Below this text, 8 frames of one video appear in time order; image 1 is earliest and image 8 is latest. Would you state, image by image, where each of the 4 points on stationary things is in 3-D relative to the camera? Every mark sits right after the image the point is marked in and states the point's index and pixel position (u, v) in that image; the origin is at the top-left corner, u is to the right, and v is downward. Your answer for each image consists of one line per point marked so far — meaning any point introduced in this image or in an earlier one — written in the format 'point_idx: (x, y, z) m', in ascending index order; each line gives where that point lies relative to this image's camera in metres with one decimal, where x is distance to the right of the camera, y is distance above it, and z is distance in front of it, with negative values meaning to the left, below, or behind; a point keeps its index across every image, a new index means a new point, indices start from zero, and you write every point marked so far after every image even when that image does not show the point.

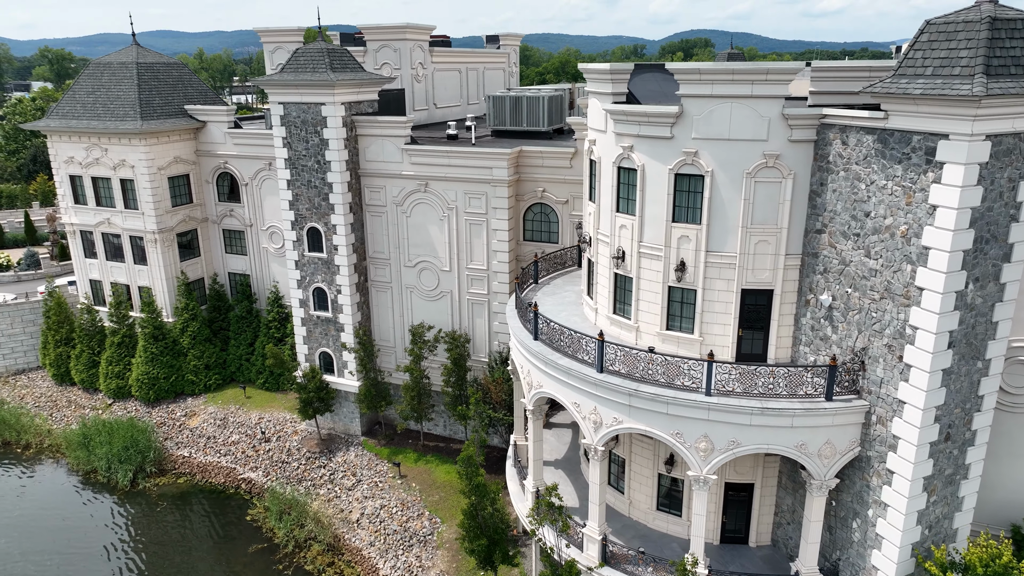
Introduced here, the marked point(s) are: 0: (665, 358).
0: (+3.3, -1.5, +14.6) m
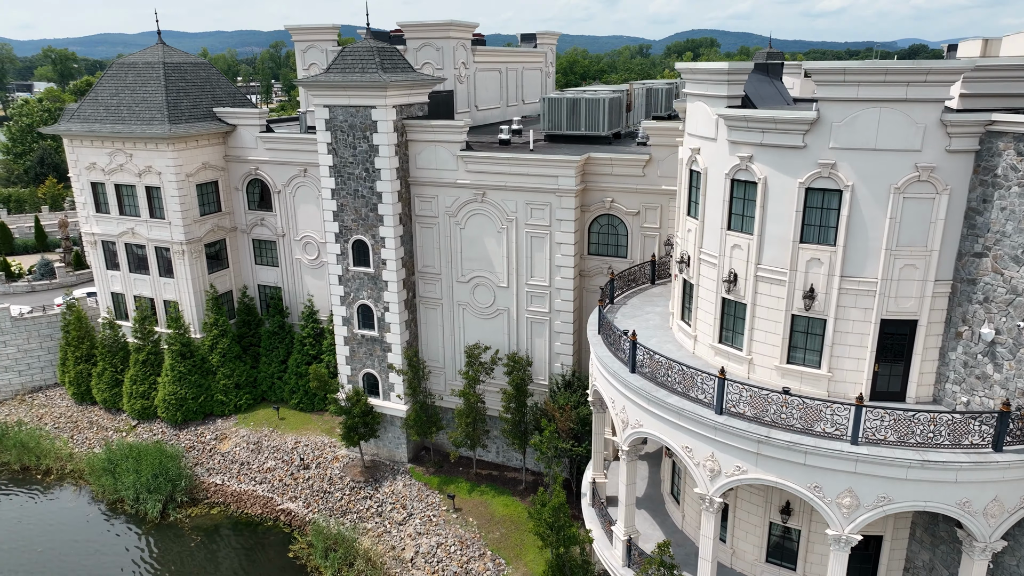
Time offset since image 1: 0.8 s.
0: (+5.5, -2.1, +12.7) m
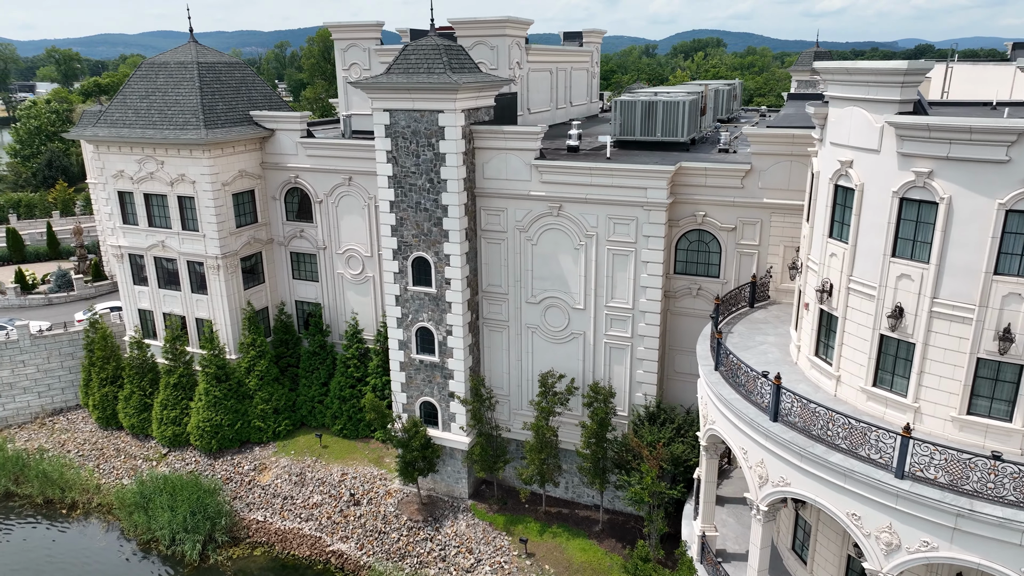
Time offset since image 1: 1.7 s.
0: (+7.9, -2.8, +10.6) m
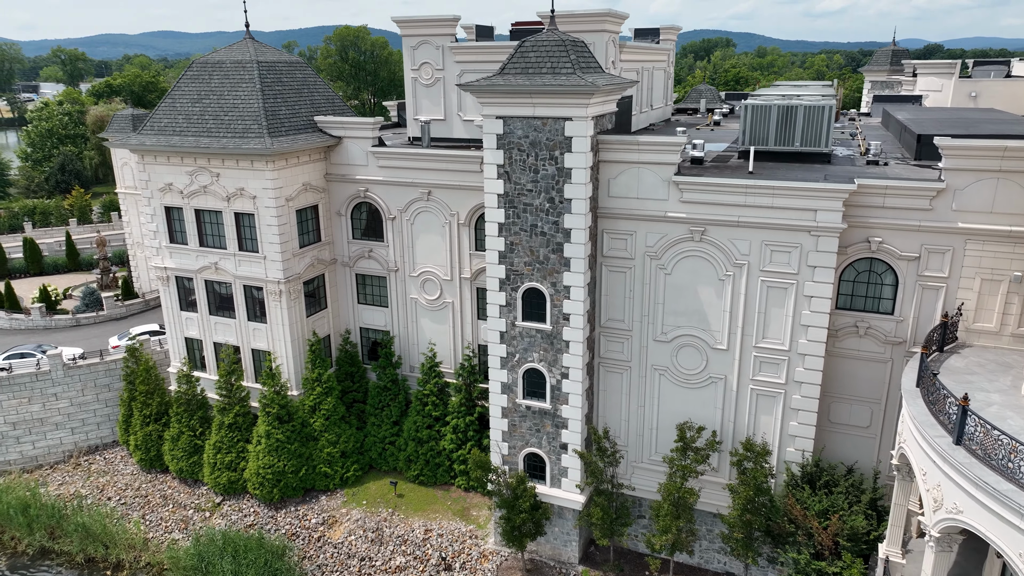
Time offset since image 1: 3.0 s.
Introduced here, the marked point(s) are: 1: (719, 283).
0: (+11.4, -3.8, +7.5) m
1: (+5.4, +0.1, +17.8) m
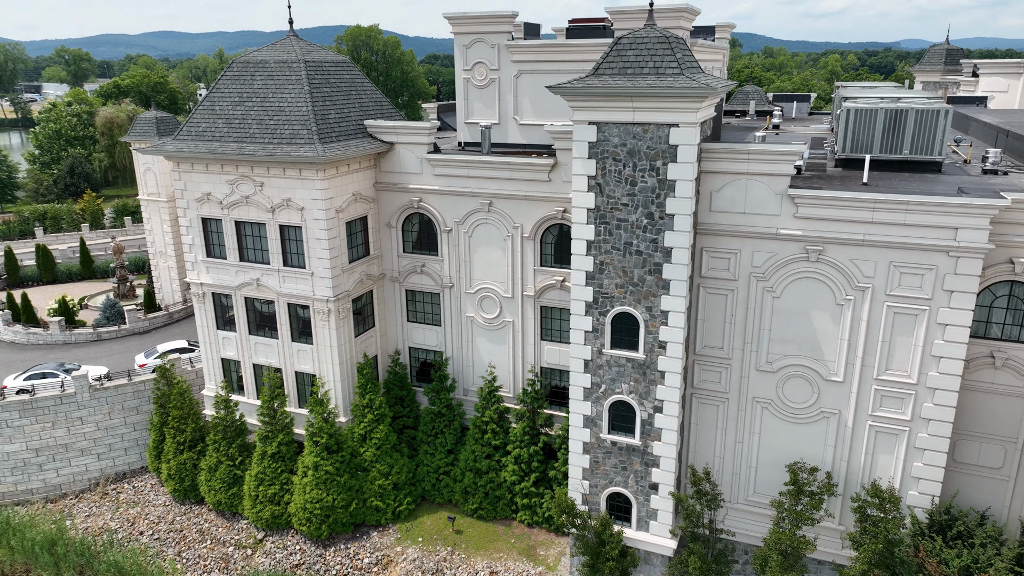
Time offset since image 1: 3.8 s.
0: (+13.6, -4.4, +5.6) m
1: (+7.6, -0.5, +15.9) m
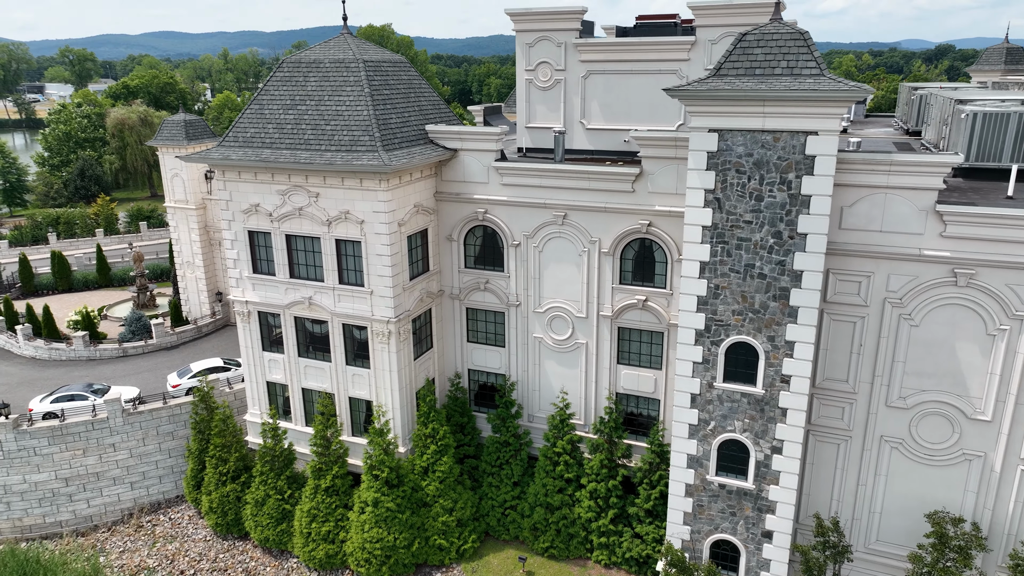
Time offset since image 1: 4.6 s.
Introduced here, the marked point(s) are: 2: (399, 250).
0: (+15.8, -5.0, +3.8) m
1: (+9.9, -1.1, +14.1) m
2: (-3.3, +1.1, +19.7) m
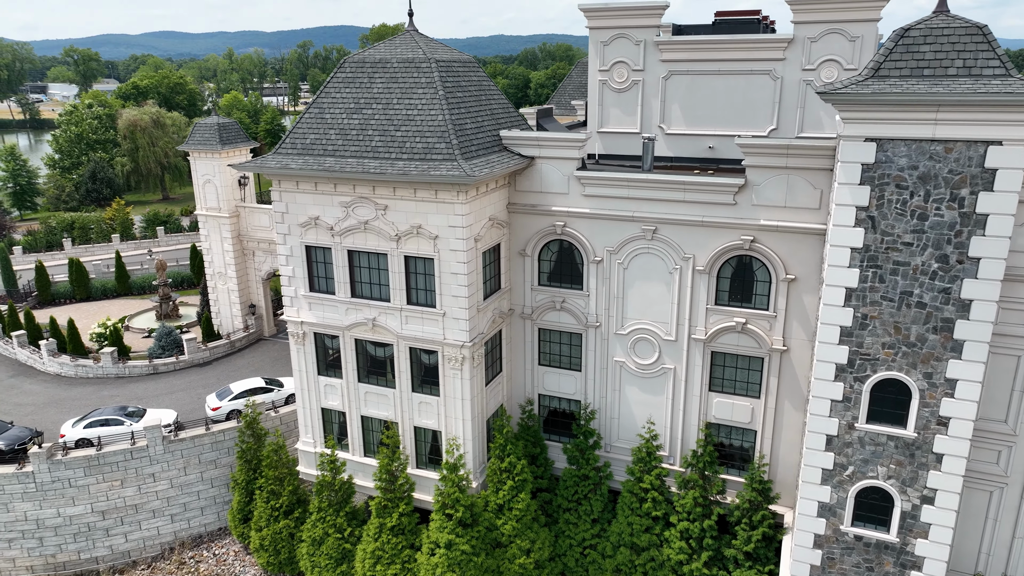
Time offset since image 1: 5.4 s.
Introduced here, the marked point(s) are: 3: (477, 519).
0: (+18.1, -5.6, +2.0) m
1: (+12.2, -1.6, +12.3) m
2: (-1.0, +0.5, +17.9) m
3: (-1.0, -6.3, +18.6) m
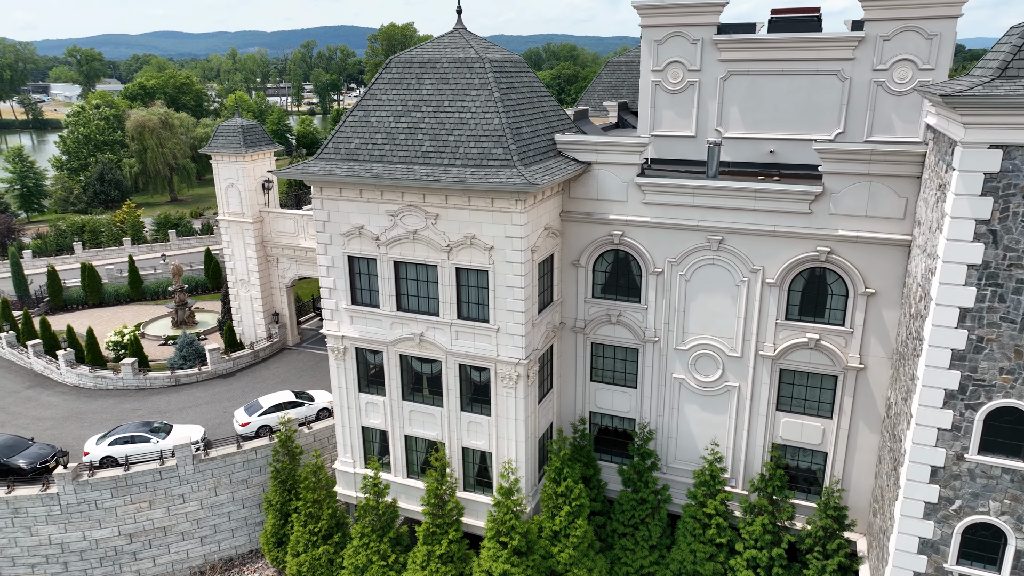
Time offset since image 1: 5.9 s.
0: (+19.6, -5.9, +0.9) m
1: (+13.7, -2.0, +11.2) m
2: (+0.5, +0.2, +16.9) m
3: (+0.5, -6.7, +17.6) m
